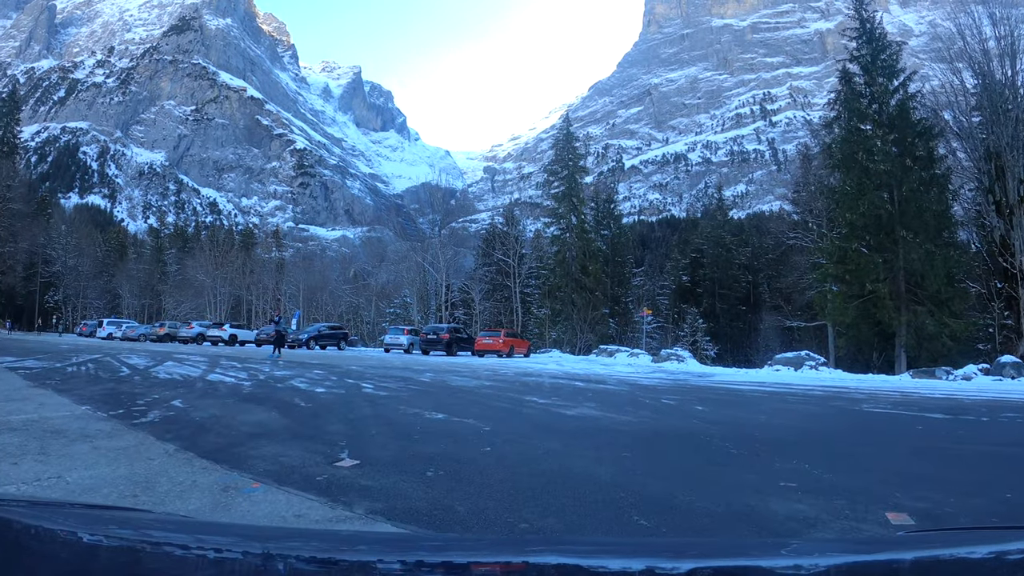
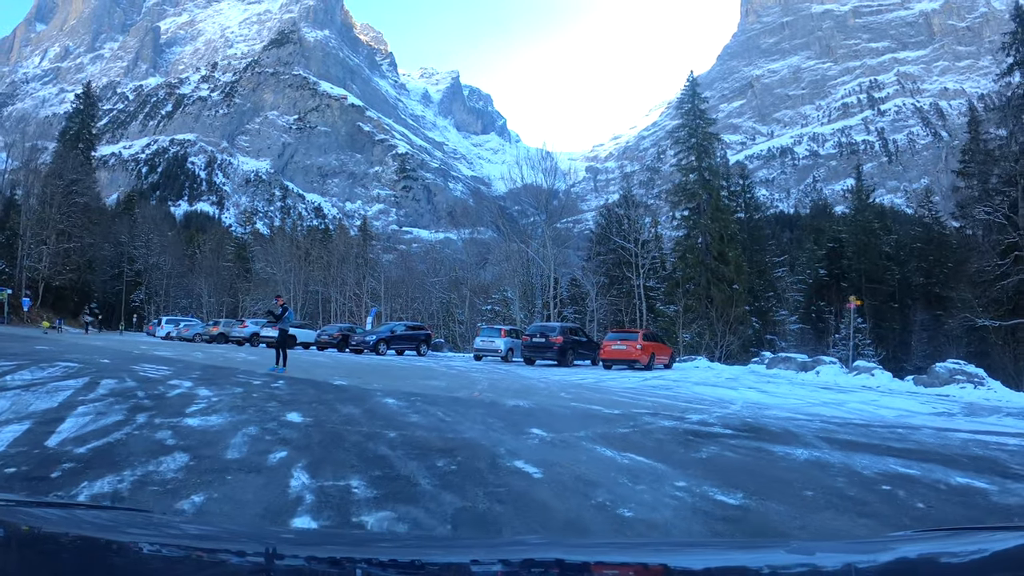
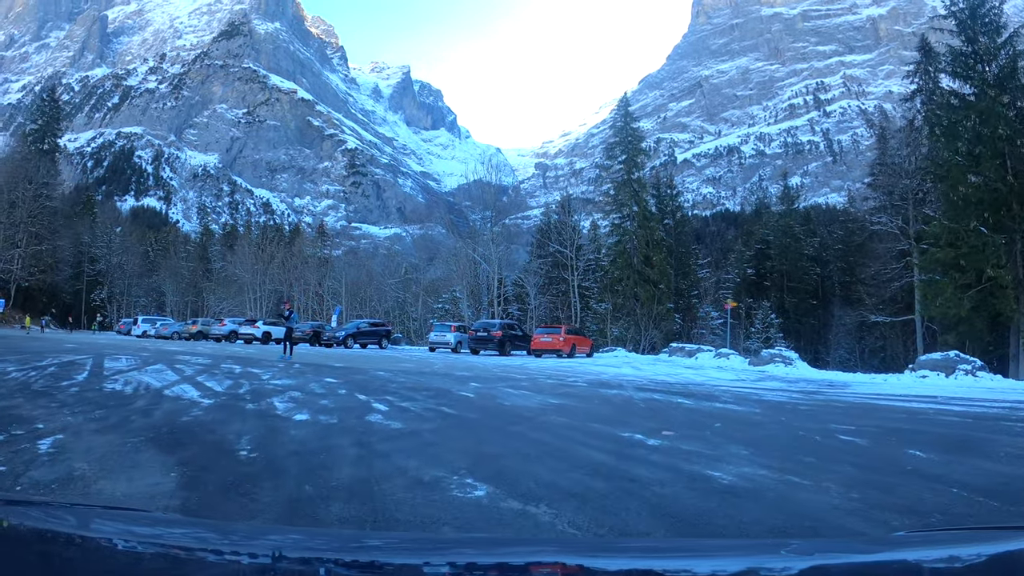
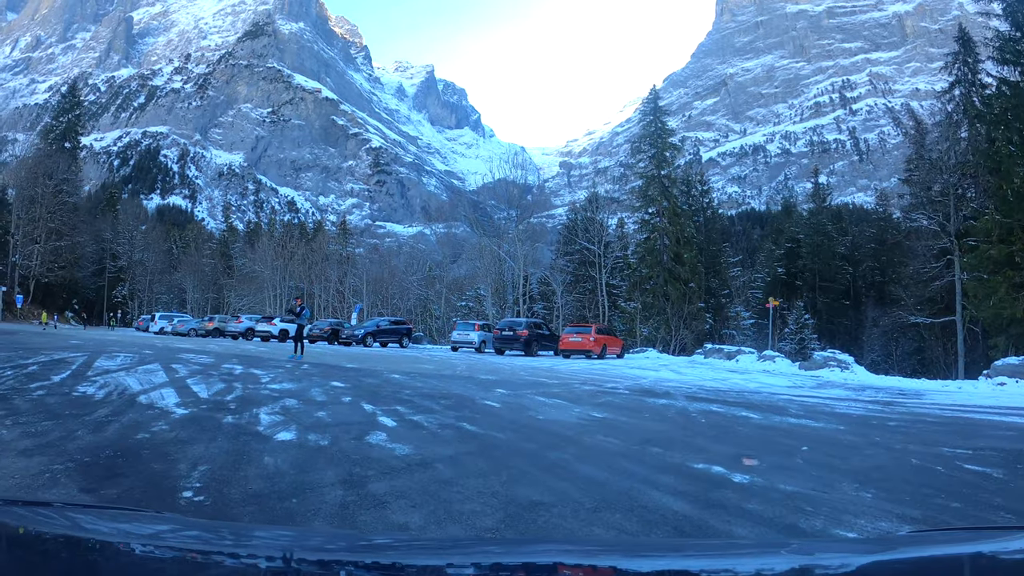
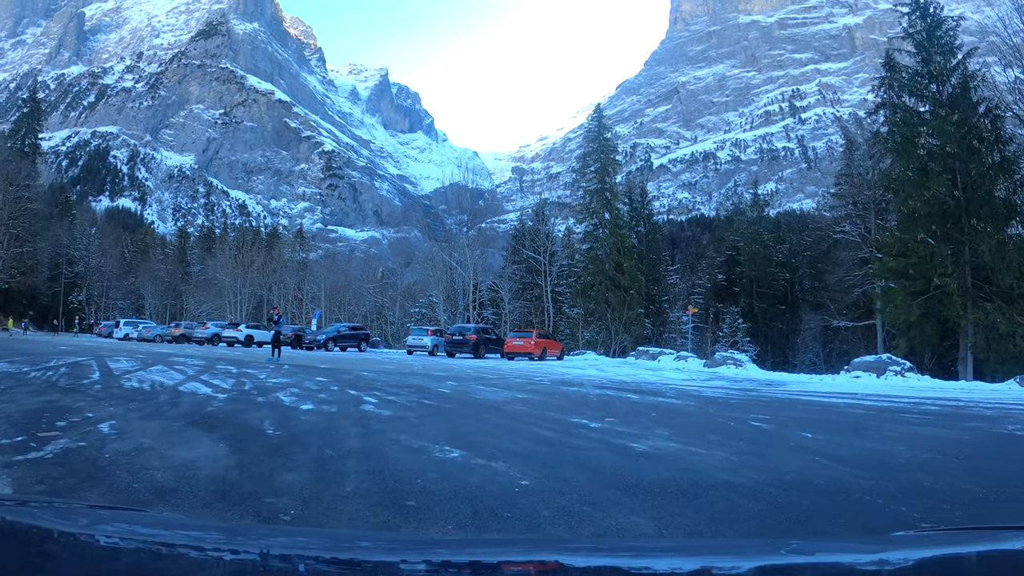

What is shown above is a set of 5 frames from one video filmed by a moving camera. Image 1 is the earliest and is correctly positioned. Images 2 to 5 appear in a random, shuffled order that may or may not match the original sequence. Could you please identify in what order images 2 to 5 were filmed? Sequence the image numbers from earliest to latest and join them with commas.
5, 3, 4, 2
